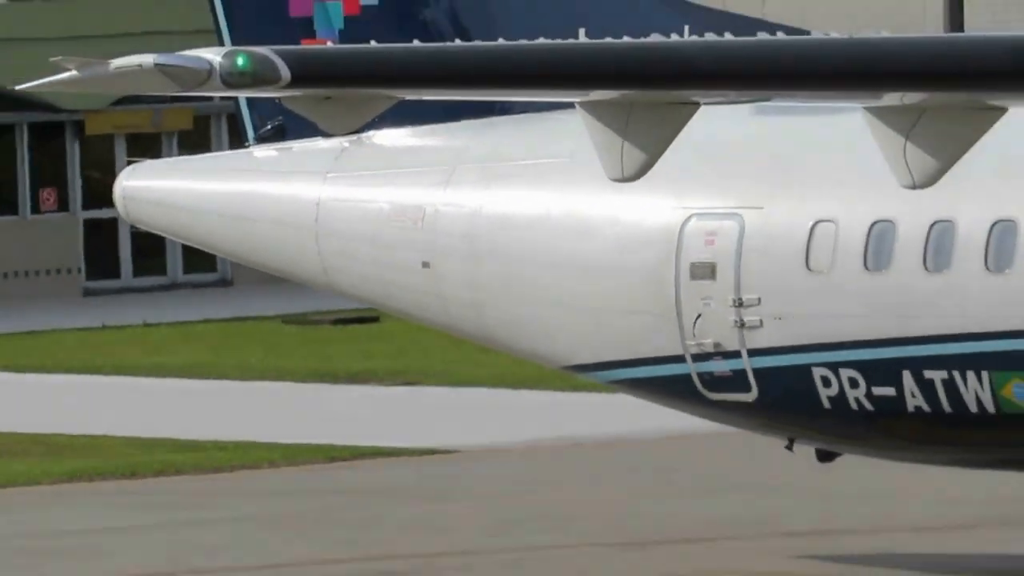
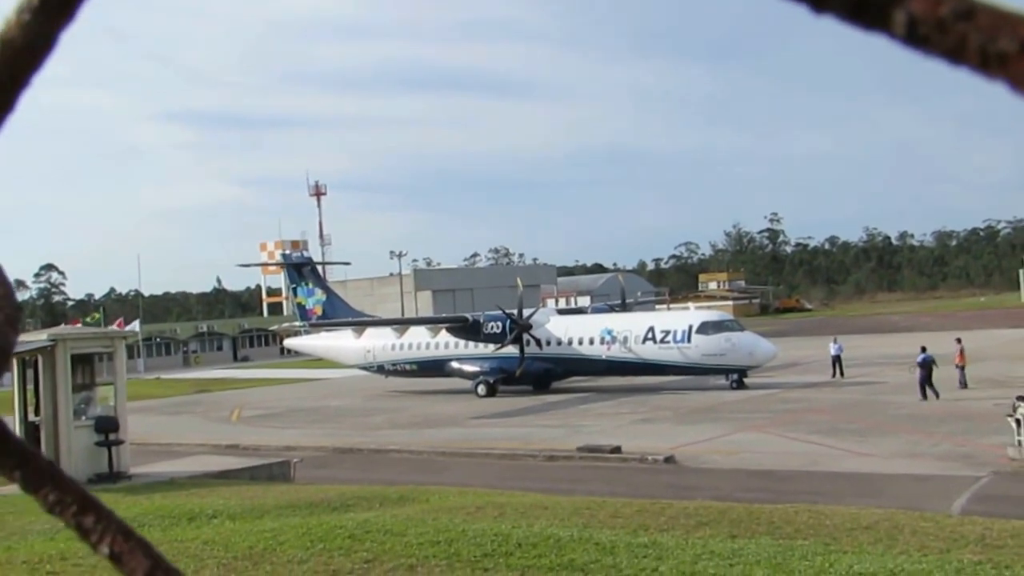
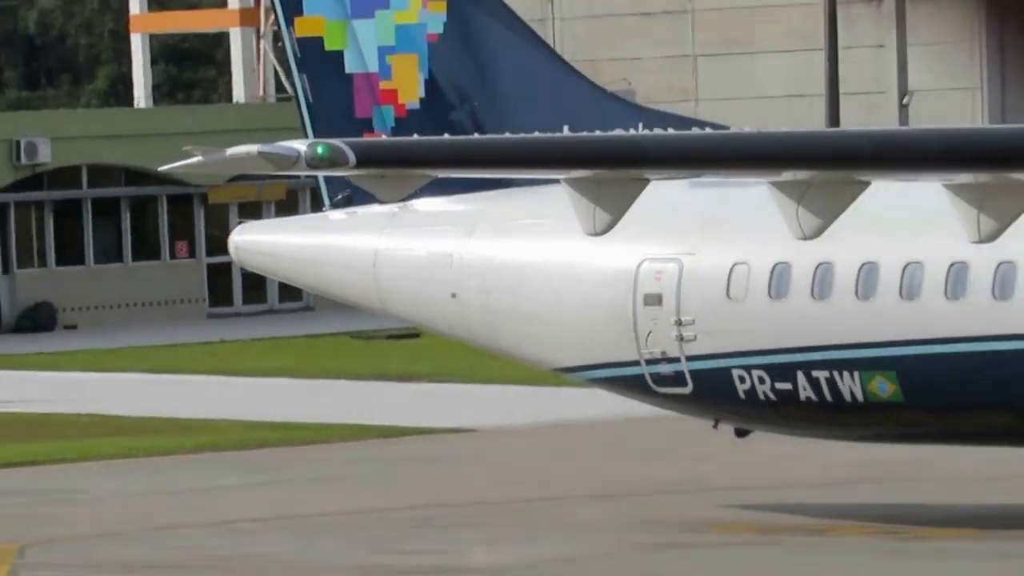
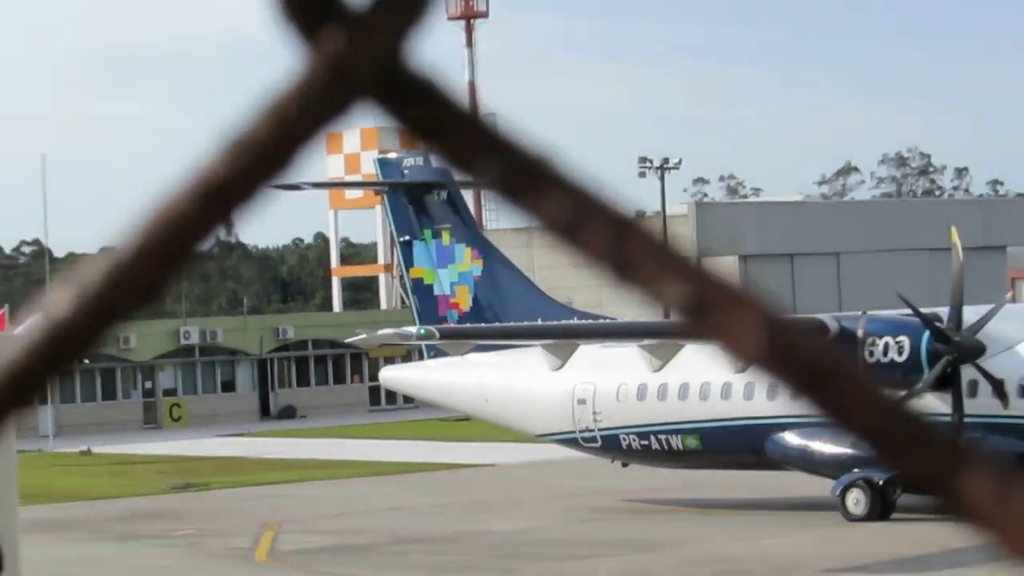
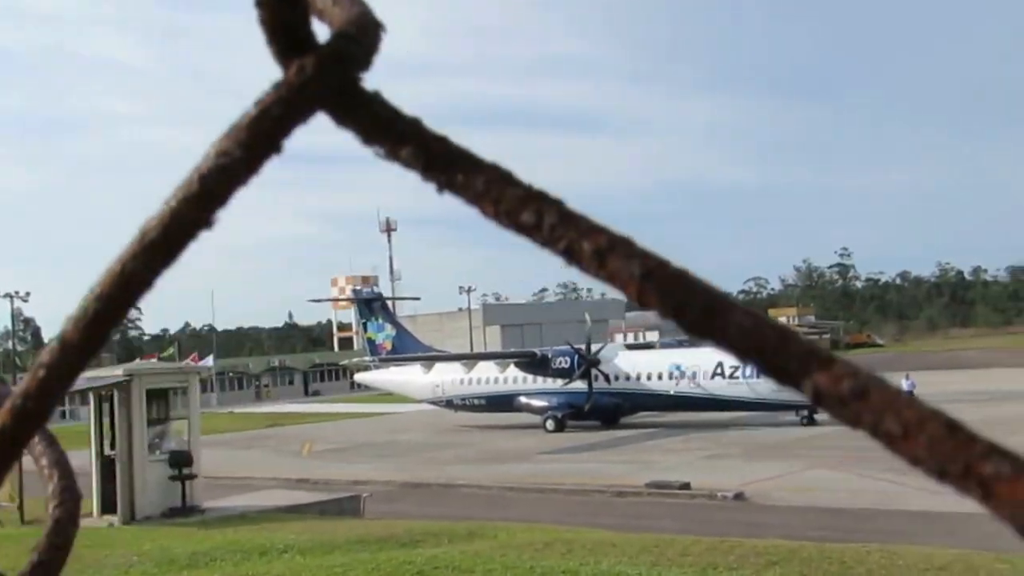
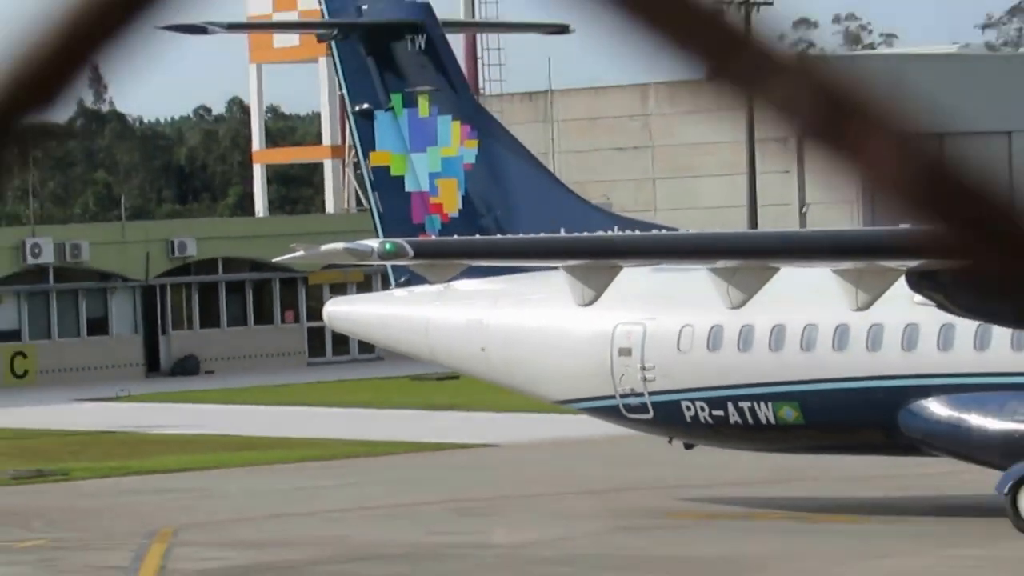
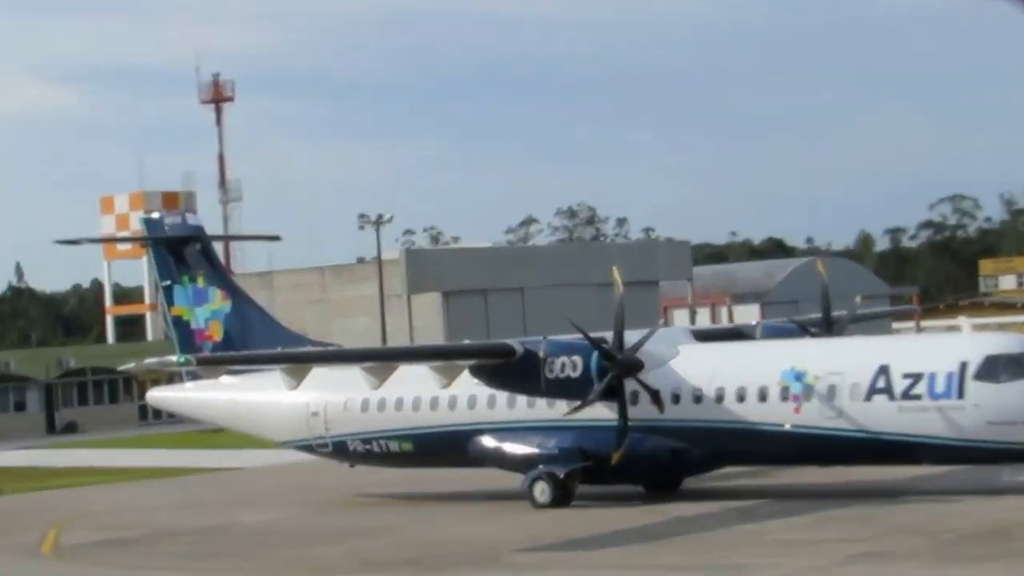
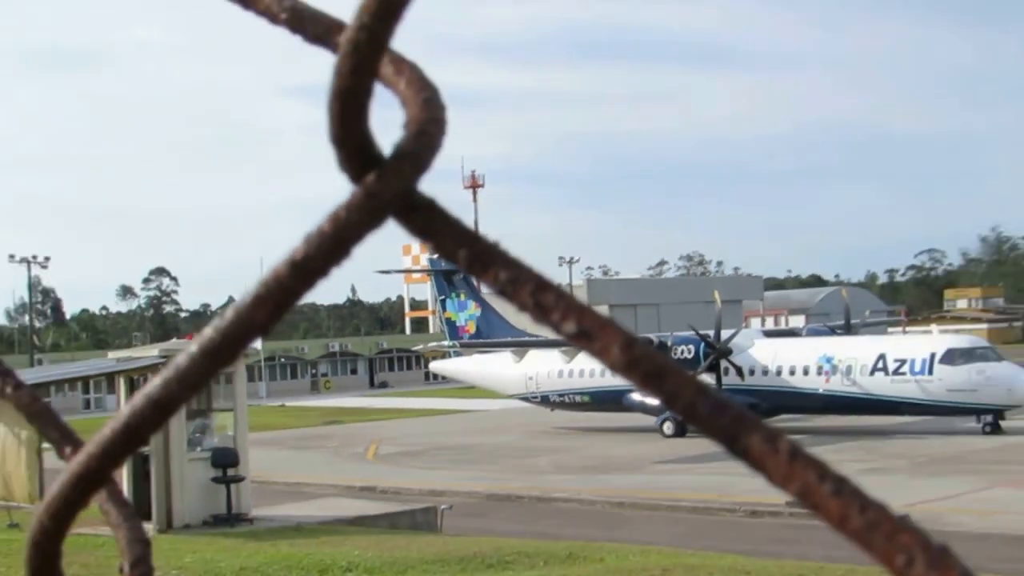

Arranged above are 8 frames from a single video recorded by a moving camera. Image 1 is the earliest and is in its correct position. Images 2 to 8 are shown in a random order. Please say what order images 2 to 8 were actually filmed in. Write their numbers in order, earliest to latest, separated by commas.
3, 6, 4, 8, 5, 2, 7
